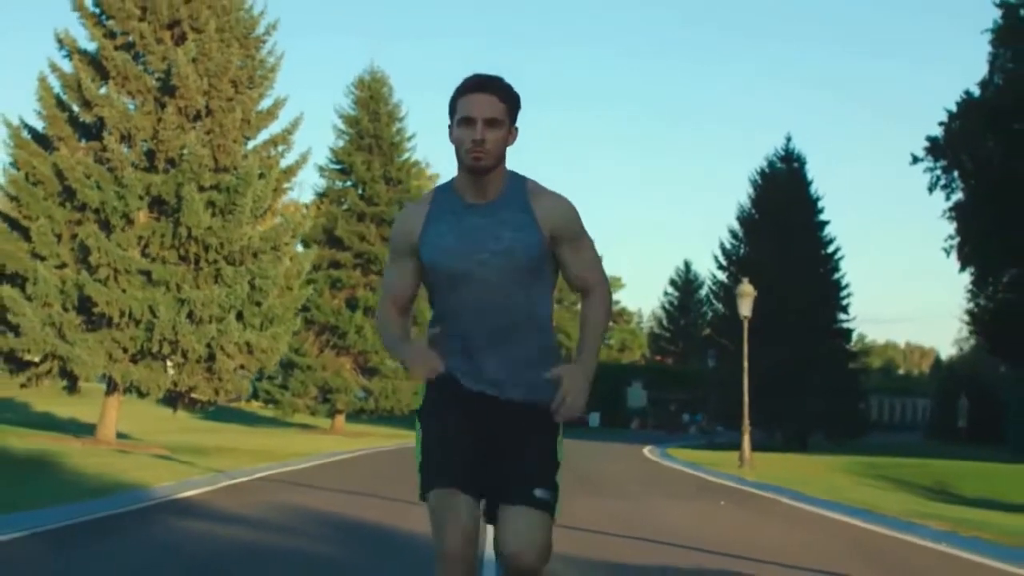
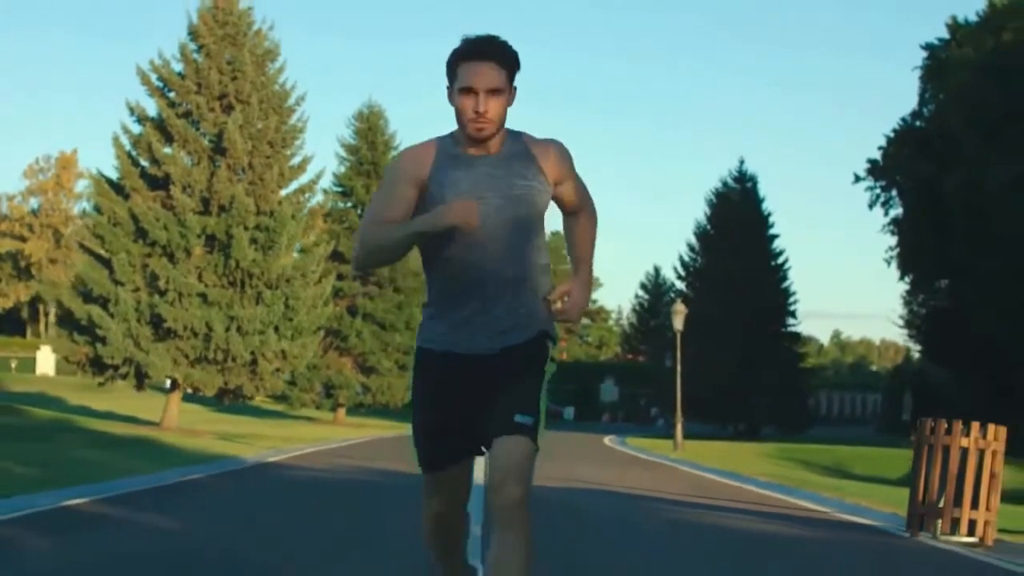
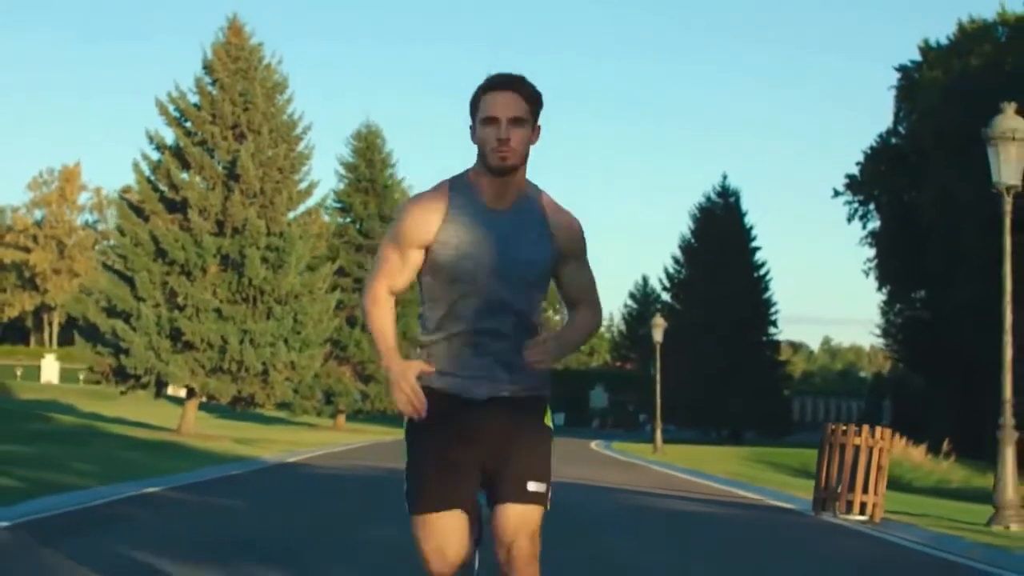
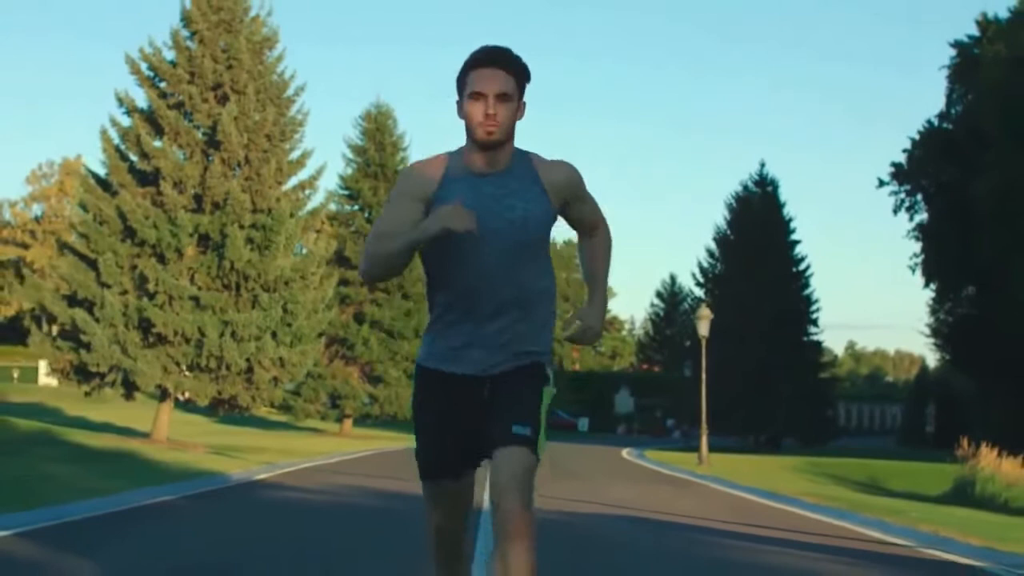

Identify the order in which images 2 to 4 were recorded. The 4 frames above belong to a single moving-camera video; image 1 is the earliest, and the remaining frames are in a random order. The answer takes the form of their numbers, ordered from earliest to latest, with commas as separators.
4, 2, 3
